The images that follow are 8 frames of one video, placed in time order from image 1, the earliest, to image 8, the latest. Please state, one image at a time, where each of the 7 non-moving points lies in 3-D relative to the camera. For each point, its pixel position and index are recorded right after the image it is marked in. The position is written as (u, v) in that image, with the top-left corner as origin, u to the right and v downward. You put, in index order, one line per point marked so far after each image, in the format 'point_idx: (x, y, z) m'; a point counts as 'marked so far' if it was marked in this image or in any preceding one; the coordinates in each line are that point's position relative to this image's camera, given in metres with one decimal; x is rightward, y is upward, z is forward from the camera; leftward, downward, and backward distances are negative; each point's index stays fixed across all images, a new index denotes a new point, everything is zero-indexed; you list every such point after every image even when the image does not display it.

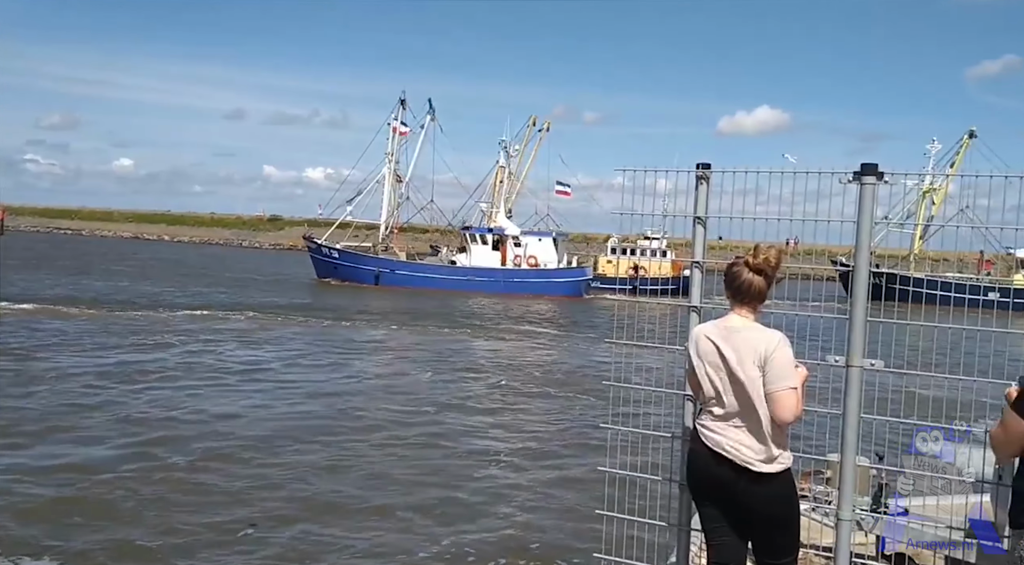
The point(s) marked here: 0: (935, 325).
0: (+1.2, -0.1, +2.9) m
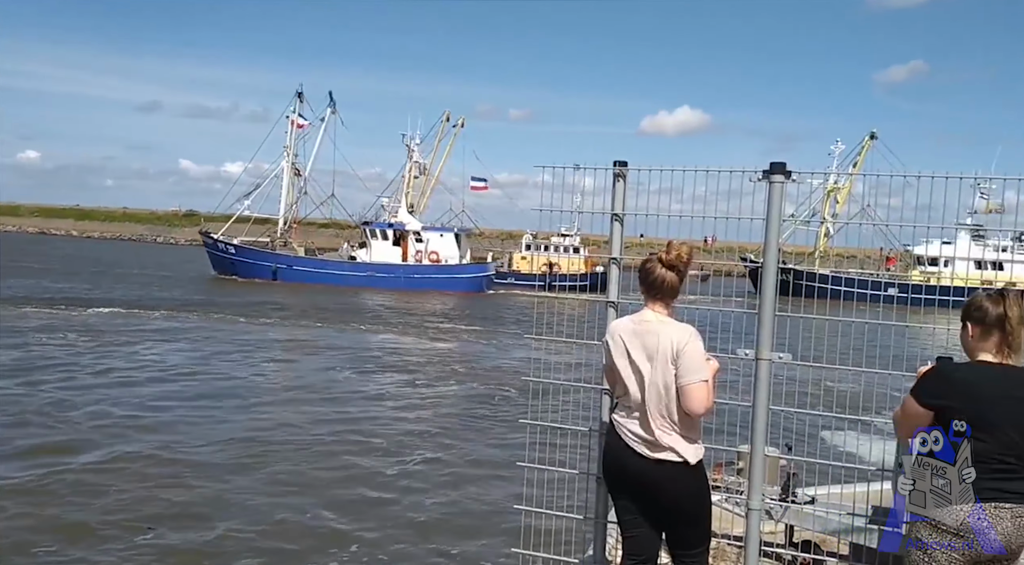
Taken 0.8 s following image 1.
0: (+1.0, -0.1, +3.1) m
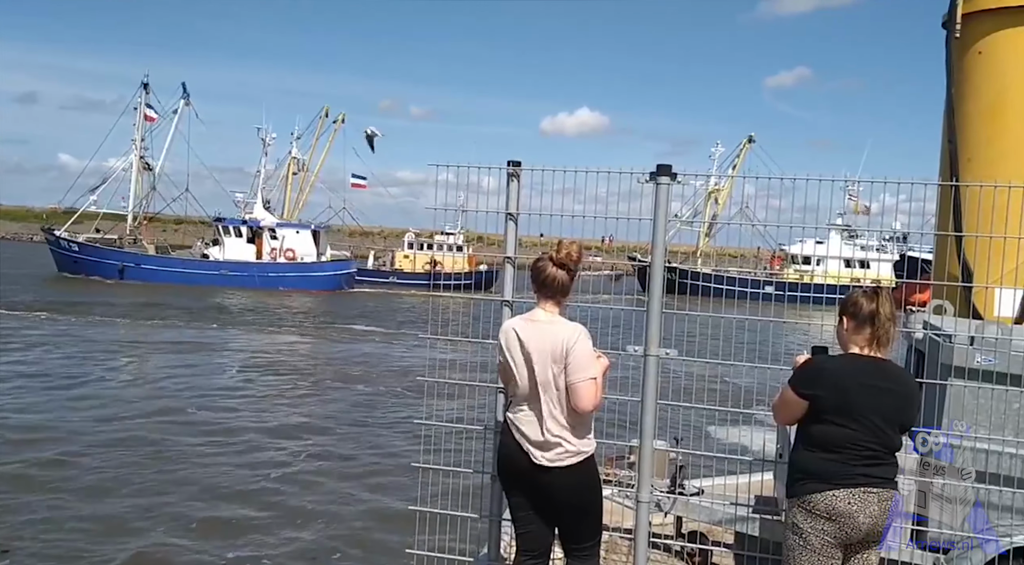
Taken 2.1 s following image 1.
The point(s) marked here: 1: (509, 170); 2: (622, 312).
0: (+0.7, -0.1, +3.2) m
1: (0.0, +0.4, +3.2) m
2: (+0.4, -0.1, +3.3) m
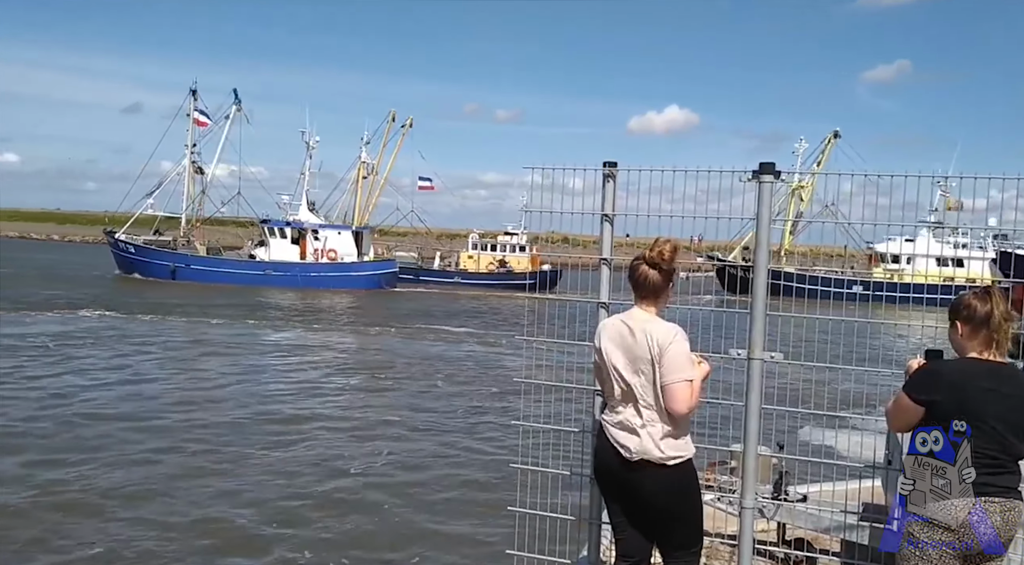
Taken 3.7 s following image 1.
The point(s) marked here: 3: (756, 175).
0: (+1.0, -0.1, +3.1) m
1: (+0.3, +0.4, +3.1) m
2: (+0.7, -0.1, +3.2) m
3: (+0.7, +0.3, +3.0) m
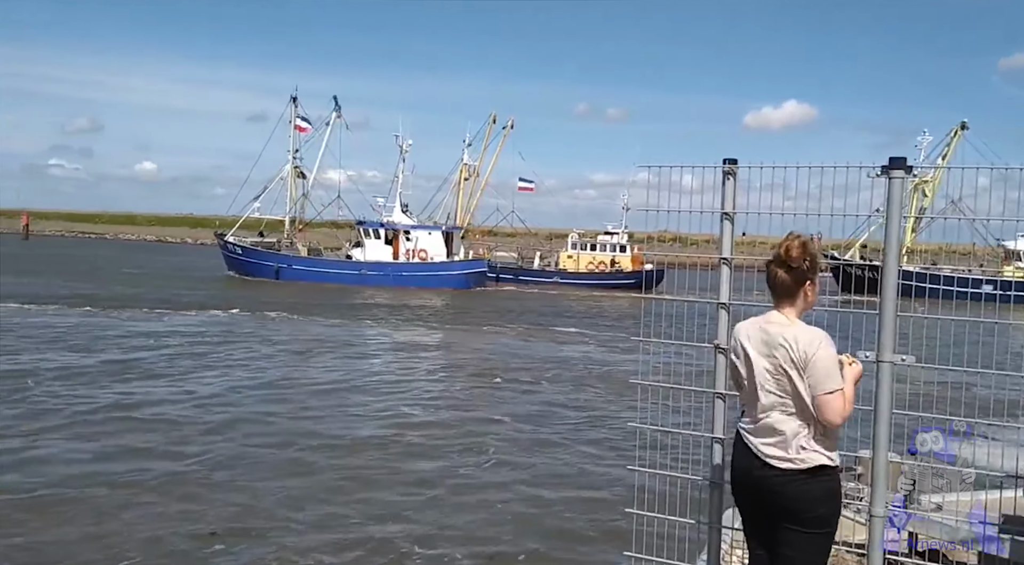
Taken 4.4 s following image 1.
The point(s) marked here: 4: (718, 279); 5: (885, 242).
0: (+1.3, -0.1, +3.0) m
1: (+0.6, +0.3, +3.0) m
2: (+1.0, -0.1, +3.1) m
3: (+1.1, +0.3, +2.9) m
4: (+0.7, 0.0, +3.2) m
5: (+1.1, +0.1, +2.9) m
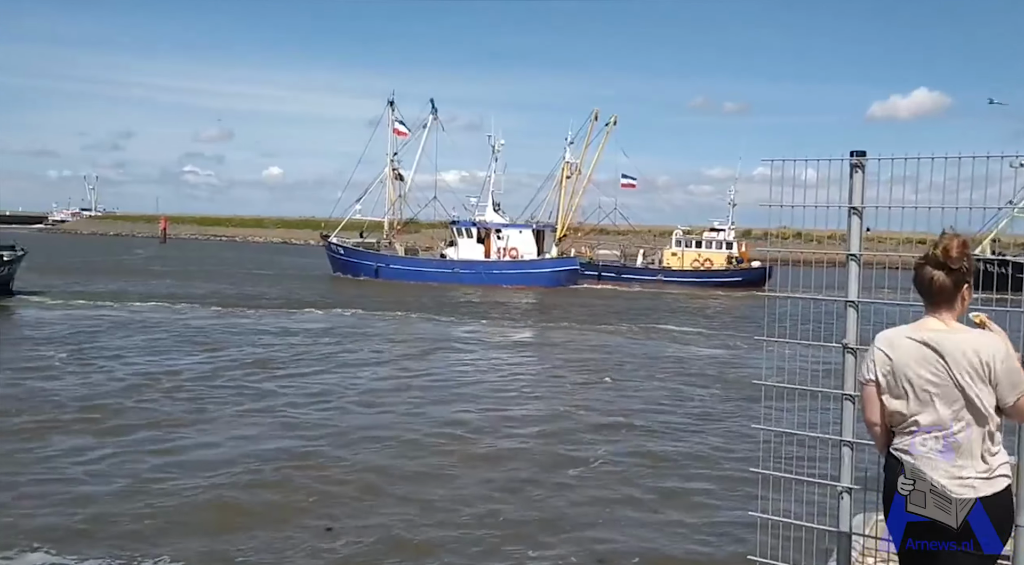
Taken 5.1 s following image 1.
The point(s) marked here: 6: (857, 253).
0: (+1.7, -0.1, +2.8) m
1: (+1.0, +0.4, +2.9) m
2: (+1.4, -0.1, +2.9) m
3: (+1.4, +0.3, +2.8) m
4: (+1.0, 0.0, +3.1) m
5: (+1.4, +0.1, +2.7) m
6: (+1.0, +0.1, +3.0) m
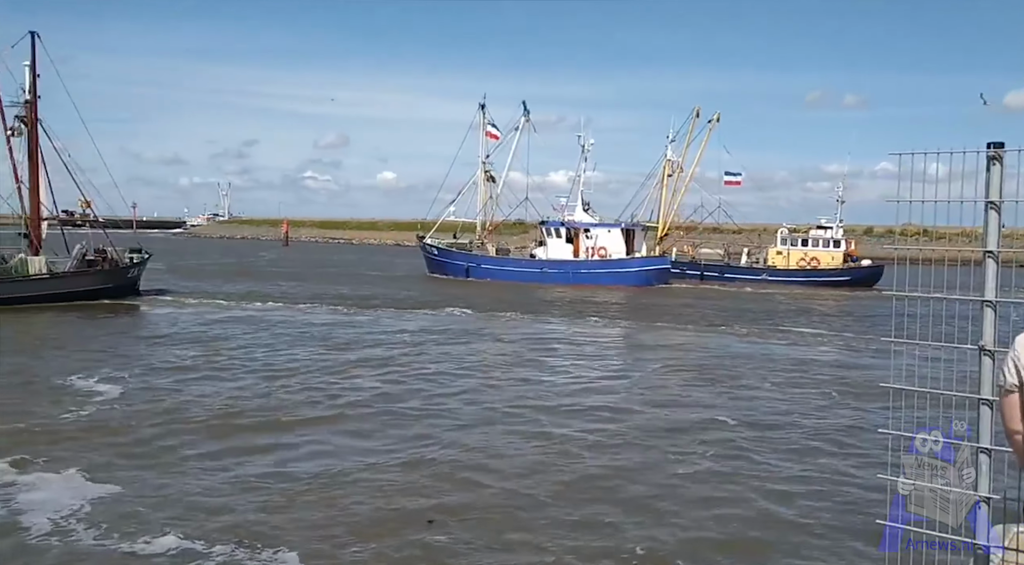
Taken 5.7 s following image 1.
0: (+1.8, -0.1, +2.5) m
1: (+1.2, +0.4, +2.7) m
2: (+1.6, -0.1, +2.7) m
3: (+1.6, +0.3, +2.5) m
4: (+1.2, 0.0, +2.9) m
5: (+1.6, +0.1, +2.5) m
6: (+1.2, +0.1, +2.8) m
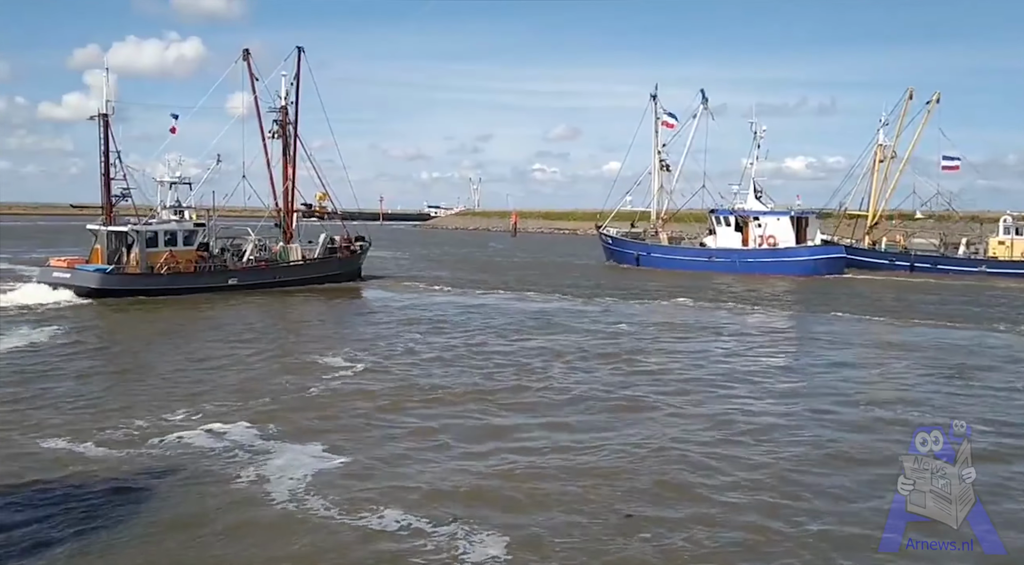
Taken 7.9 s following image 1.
0: (+1.2, 0.0, +3.7) m
1: (+0.6, +0.5, +4.0) m
2: (+0.9, 0.0, +3.9) m
3: (+0.9, +0.5, +3.7) m
4: (+0.7, +0.1, +4.2) m
5: (+0.9, +0.2, +3.7) m
6: (+0.7, +0.2, +4.1) m
